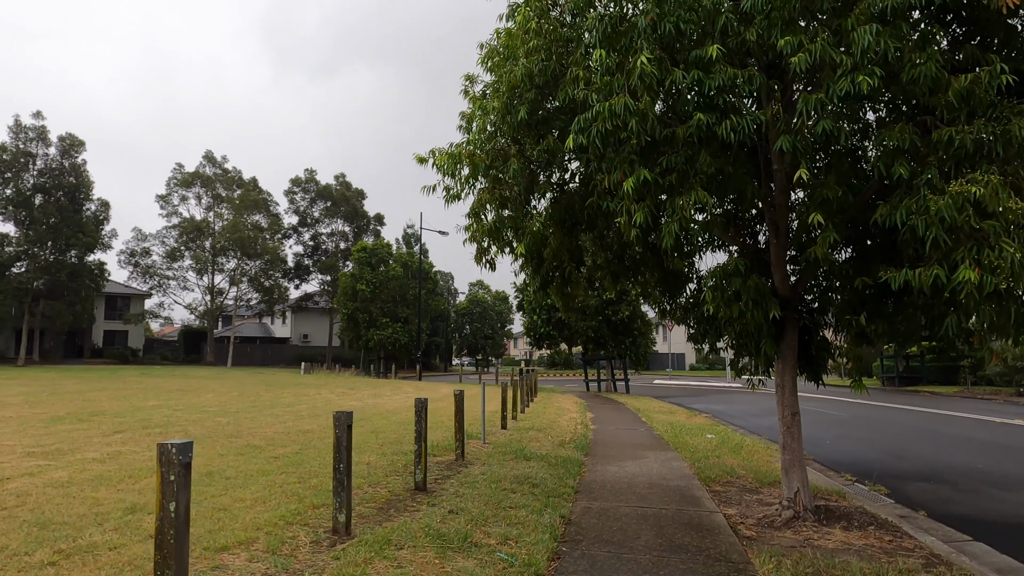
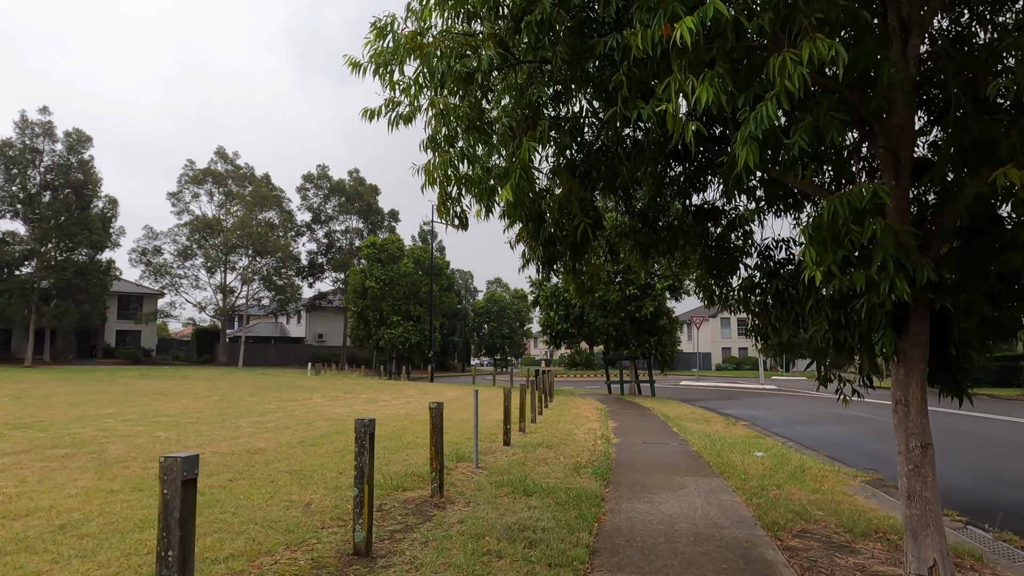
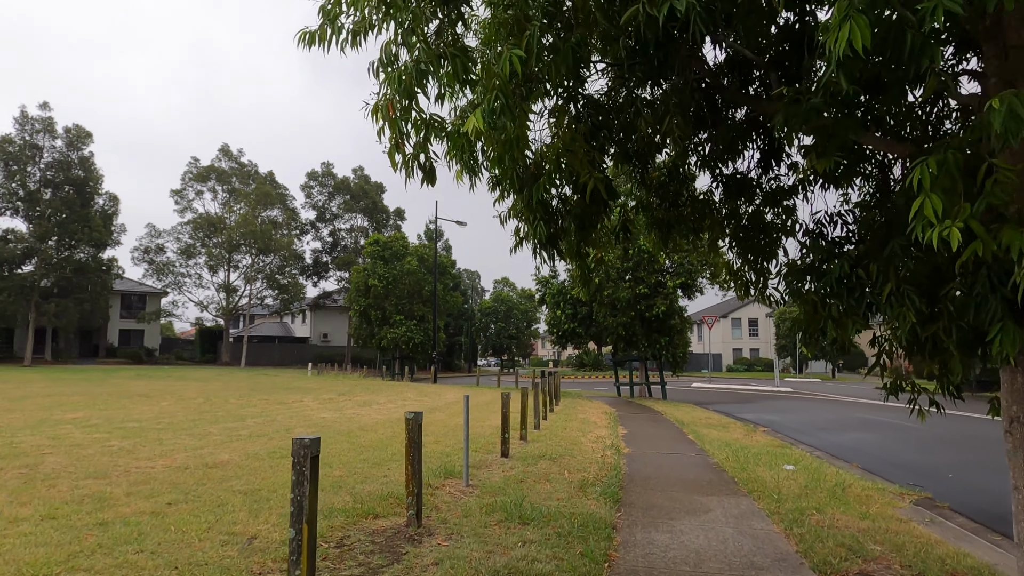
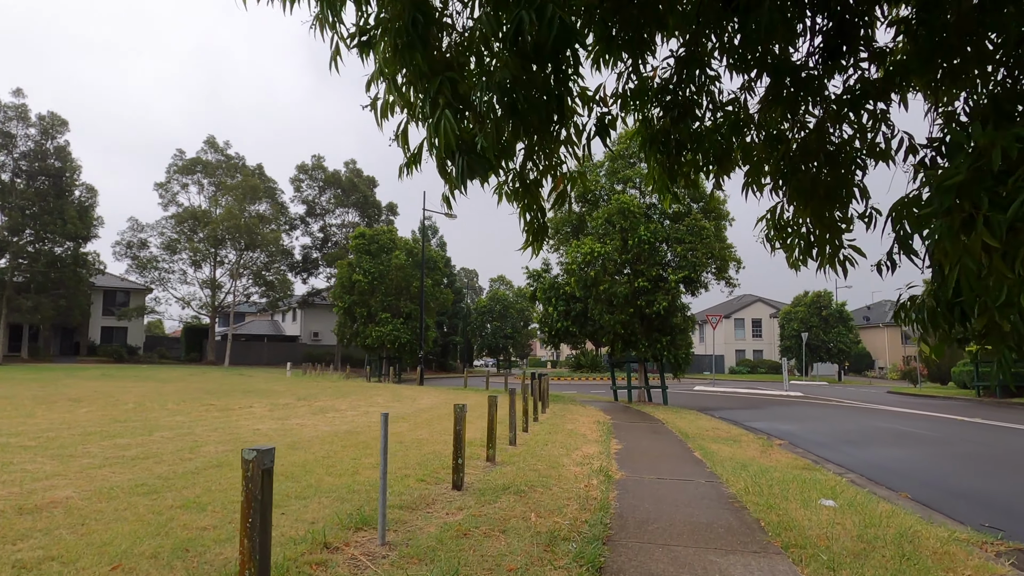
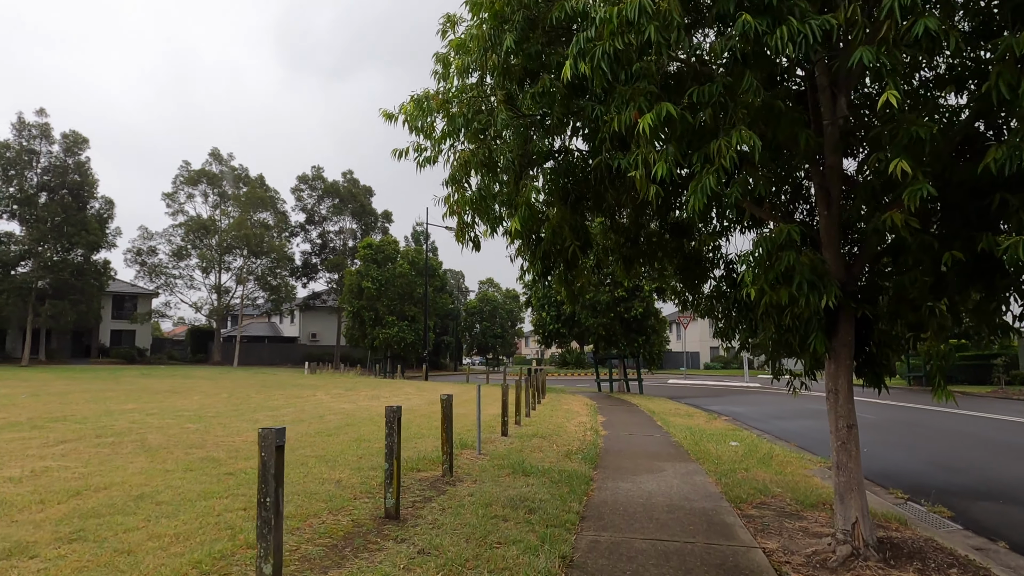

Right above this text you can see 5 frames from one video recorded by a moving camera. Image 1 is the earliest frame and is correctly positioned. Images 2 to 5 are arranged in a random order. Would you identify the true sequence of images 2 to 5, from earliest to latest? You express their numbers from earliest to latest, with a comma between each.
5, 2, 3, 4
